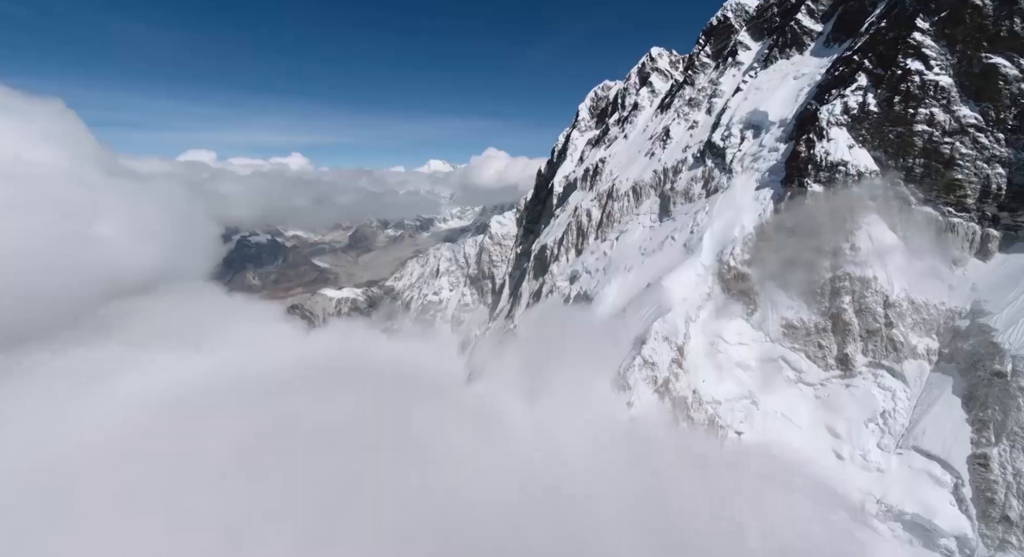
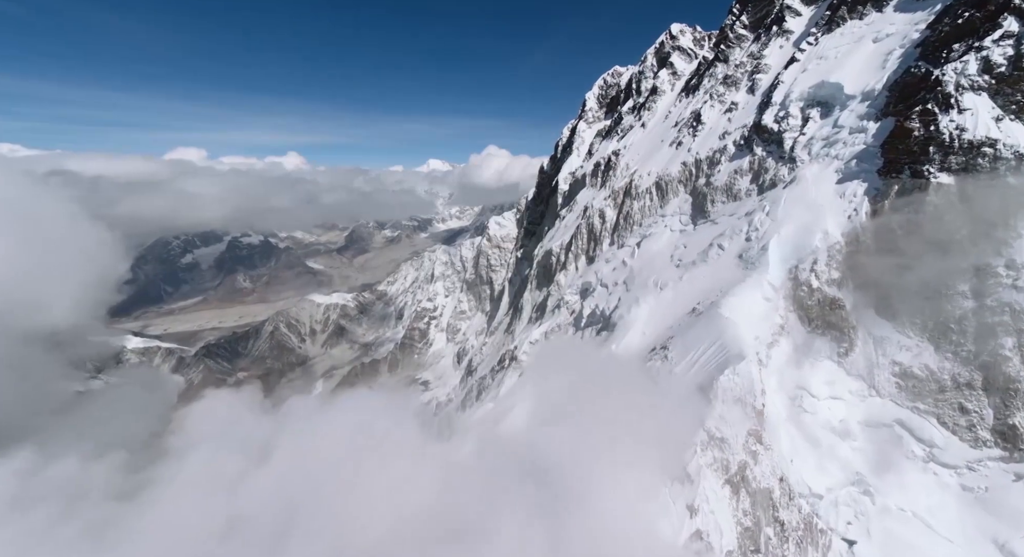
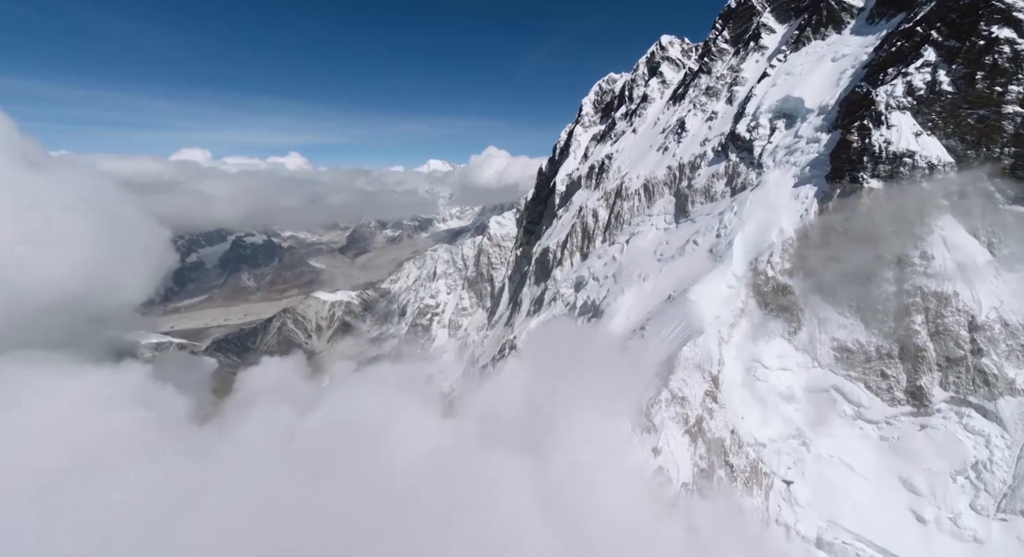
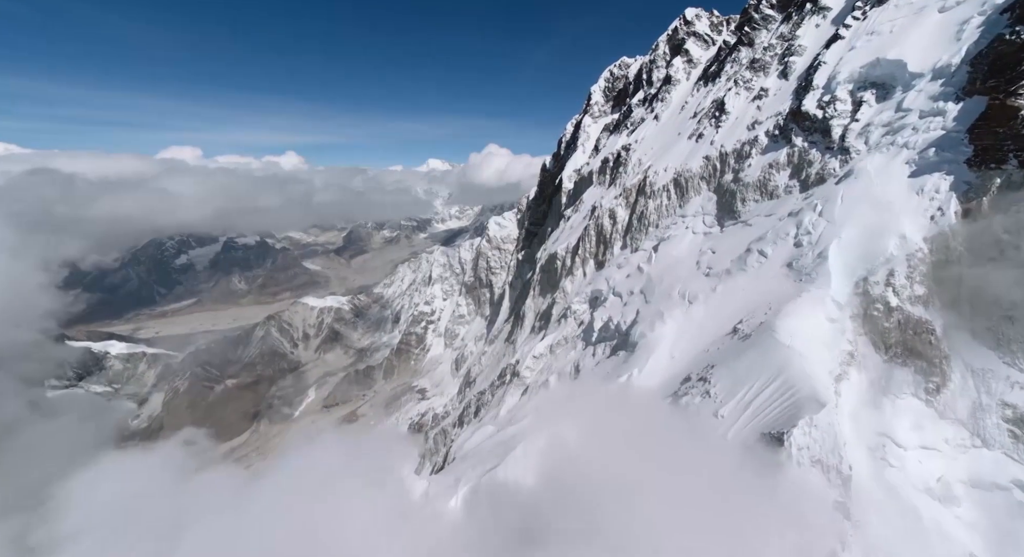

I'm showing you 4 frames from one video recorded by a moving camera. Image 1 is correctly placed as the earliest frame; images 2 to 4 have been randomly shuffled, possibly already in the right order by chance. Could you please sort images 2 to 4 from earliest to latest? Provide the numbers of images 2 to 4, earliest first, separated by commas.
3, 2, 4
